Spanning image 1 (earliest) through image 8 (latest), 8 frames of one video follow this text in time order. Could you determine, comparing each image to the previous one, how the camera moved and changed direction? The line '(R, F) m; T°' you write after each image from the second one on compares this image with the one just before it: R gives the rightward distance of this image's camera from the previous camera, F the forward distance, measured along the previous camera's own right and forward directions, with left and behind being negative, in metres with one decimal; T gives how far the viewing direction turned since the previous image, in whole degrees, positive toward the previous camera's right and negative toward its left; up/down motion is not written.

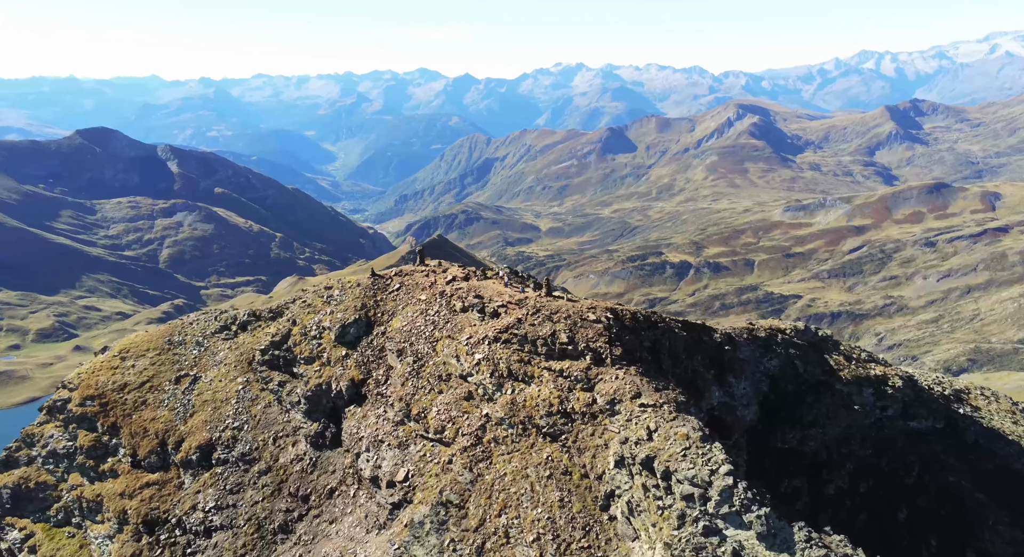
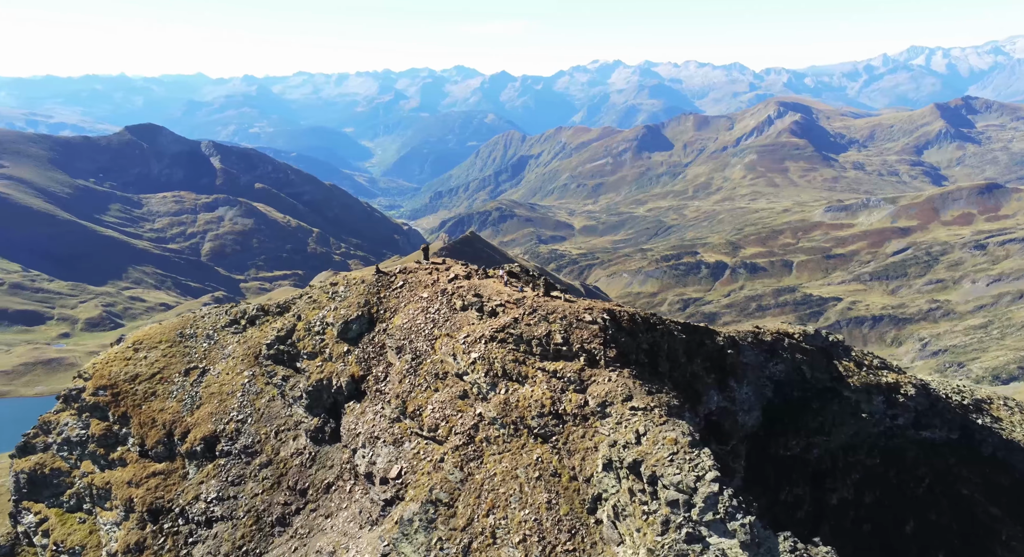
(+5.1, +0.1) m; -3°
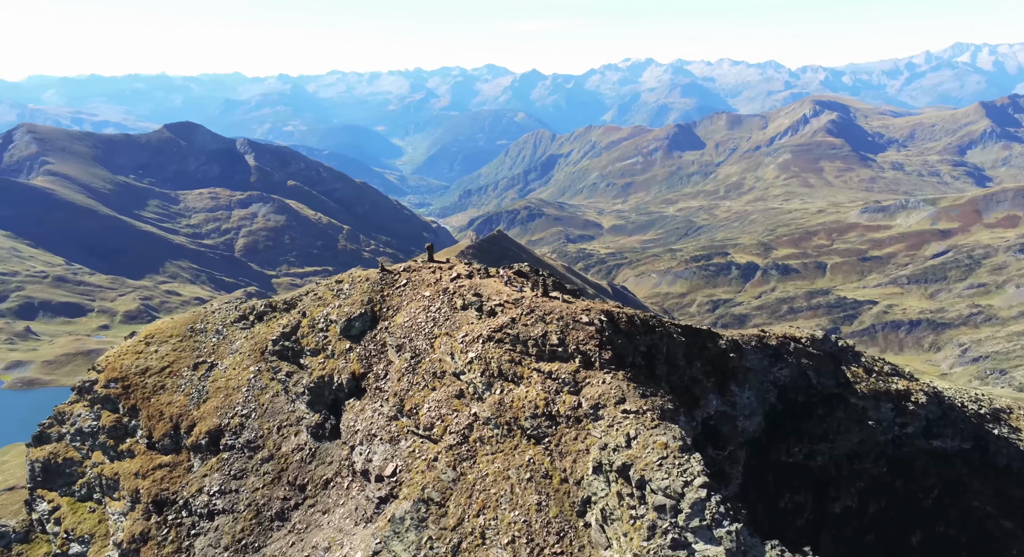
(+4.3, +0.1) m; -3°
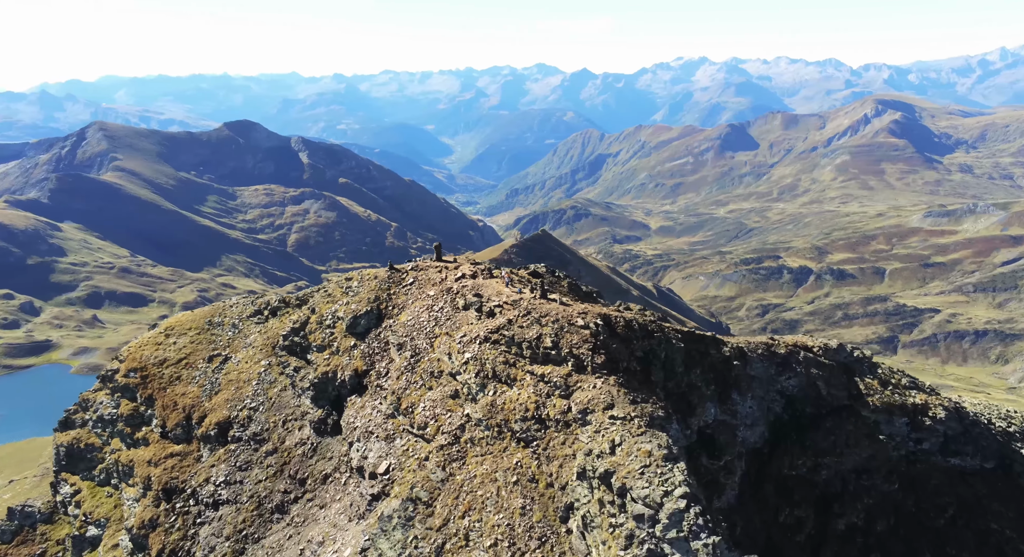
(+6.9, +0.4) m; -5°
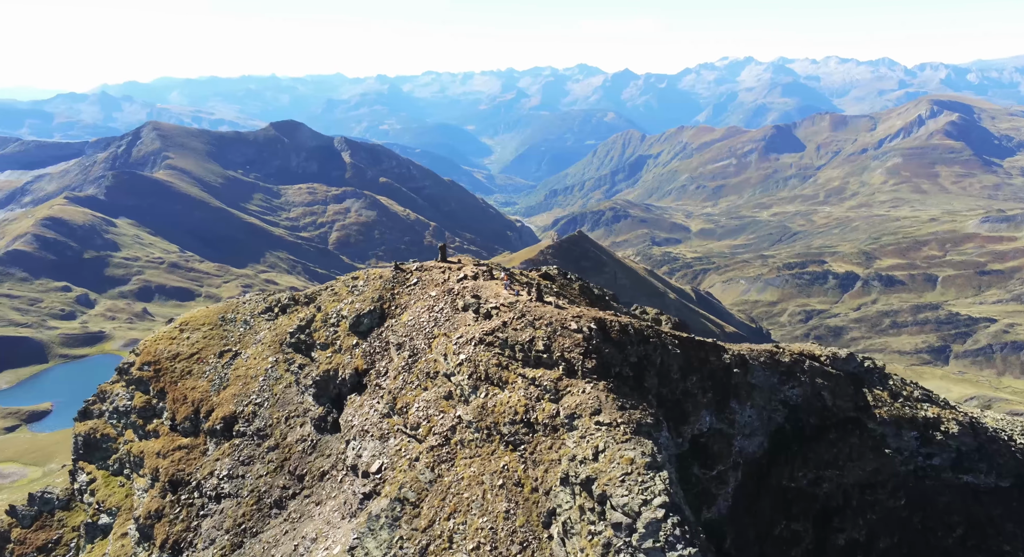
(+6.1, +0.5) m; -4°
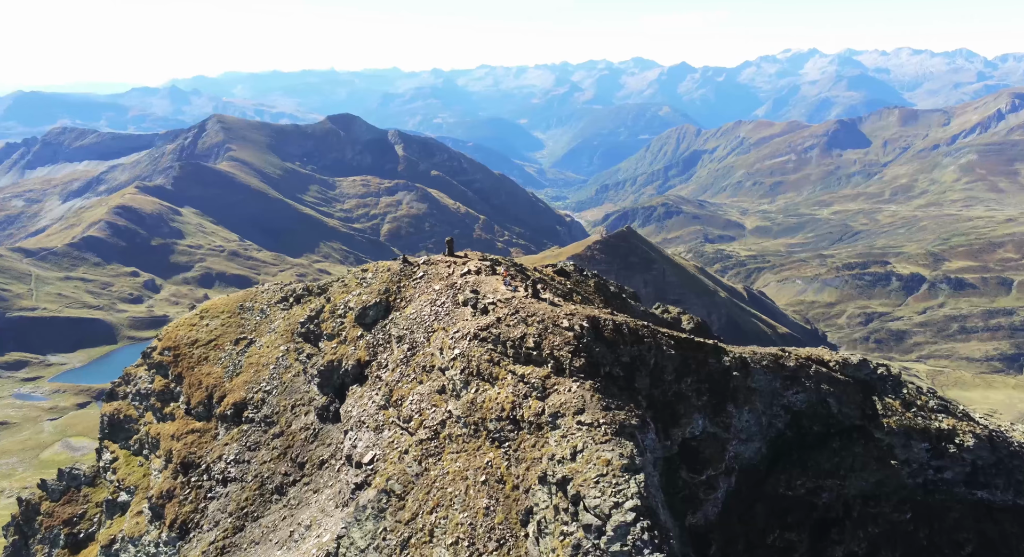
(+7.8, +0.8) m; -5°
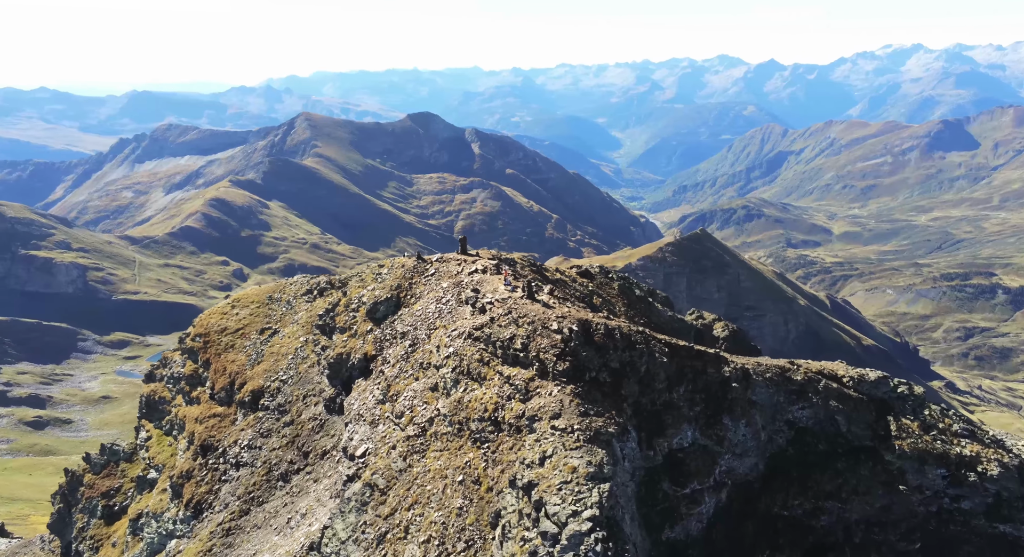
(+11.1, +2.0) m; -8°
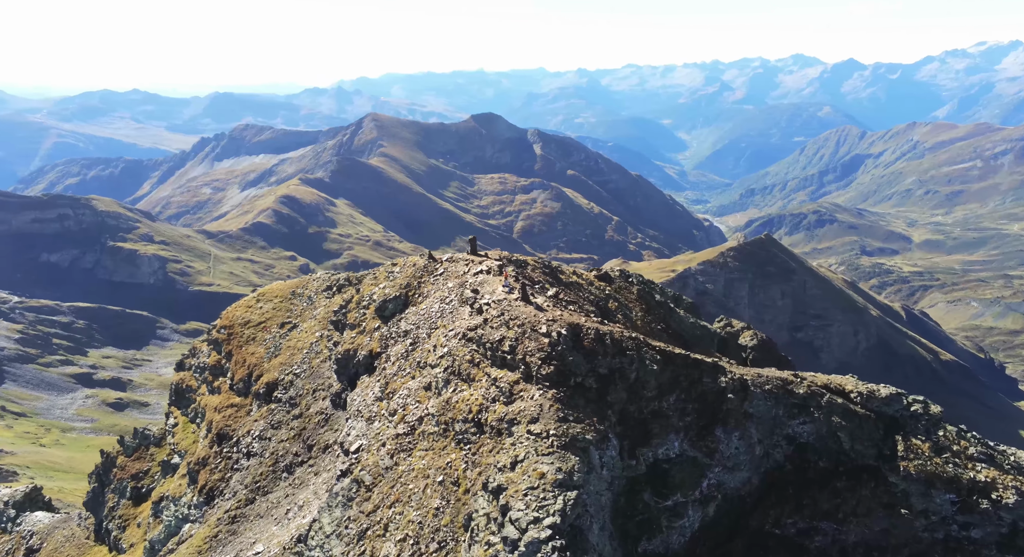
(+9.0, +2.1) m; -6°
